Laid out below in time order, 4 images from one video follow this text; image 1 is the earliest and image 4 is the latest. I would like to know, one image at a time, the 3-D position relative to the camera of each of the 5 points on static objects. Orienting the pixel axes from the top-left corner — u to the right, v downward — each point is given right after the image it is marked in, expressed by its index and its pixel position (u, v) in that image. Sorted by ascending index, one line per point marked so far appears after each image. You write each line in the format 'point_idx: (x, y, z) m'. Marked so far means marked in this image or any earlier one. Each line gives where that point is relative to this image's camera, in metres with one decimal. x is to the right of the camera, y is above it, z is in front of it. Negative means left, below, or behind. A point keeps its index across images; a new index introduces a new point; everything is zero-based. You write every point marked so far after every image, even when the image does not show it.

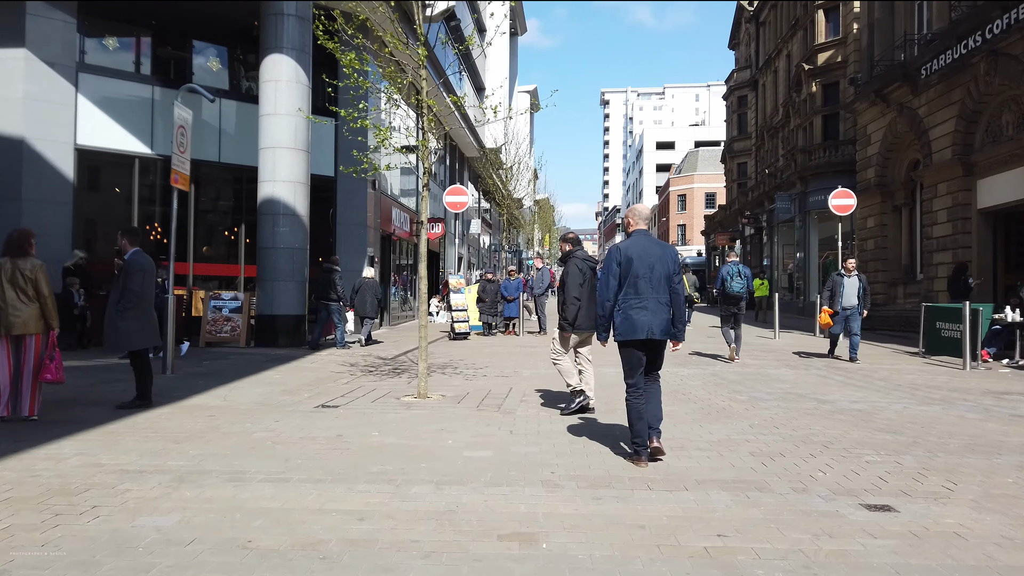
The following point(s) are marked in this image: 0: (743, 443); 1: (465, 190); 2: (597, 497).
0: (+1.8, -1.2, +6.0) m
1: (-1.1, +2.3, +17.4) m
2: (+0.5, -1.2, +4.4) m
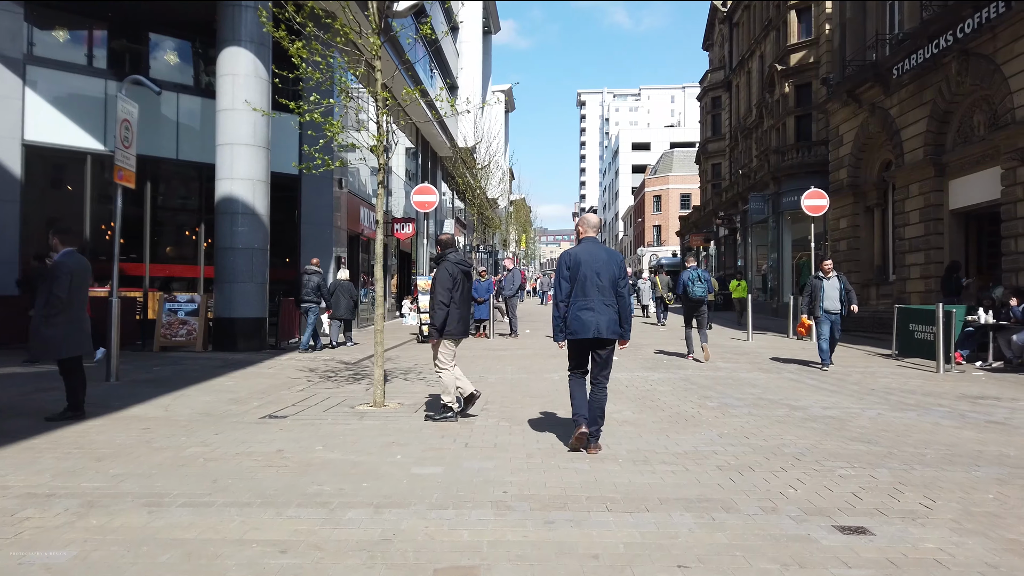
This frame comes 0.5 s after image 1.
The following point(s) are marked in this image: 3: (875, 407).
0: (+1.5, -1.2, +5.6) m
1: (-1.8, +2.2, +17.0) m
2: (+0.2, -1.2, +4.1) m
3: (+3.9, -1.3, +8.2) m
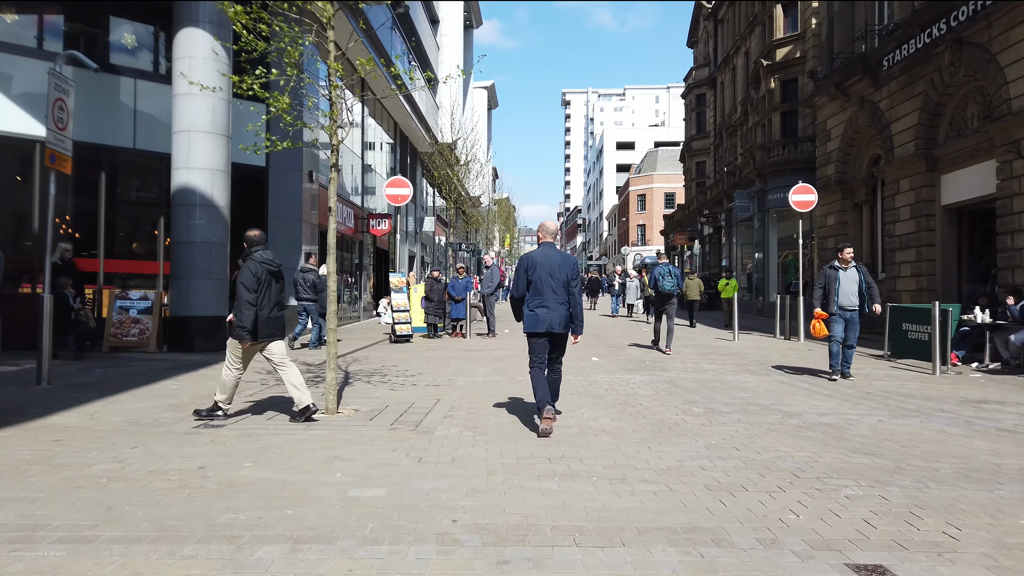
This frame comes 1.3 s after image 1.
0: (+1.2, -1.2, +4.9) m
1: (-2.2, +2.3, +16.3) m
2: (0.0, -1.2, +3.3) m
3: (+3.6, -1.2, +7.6) m
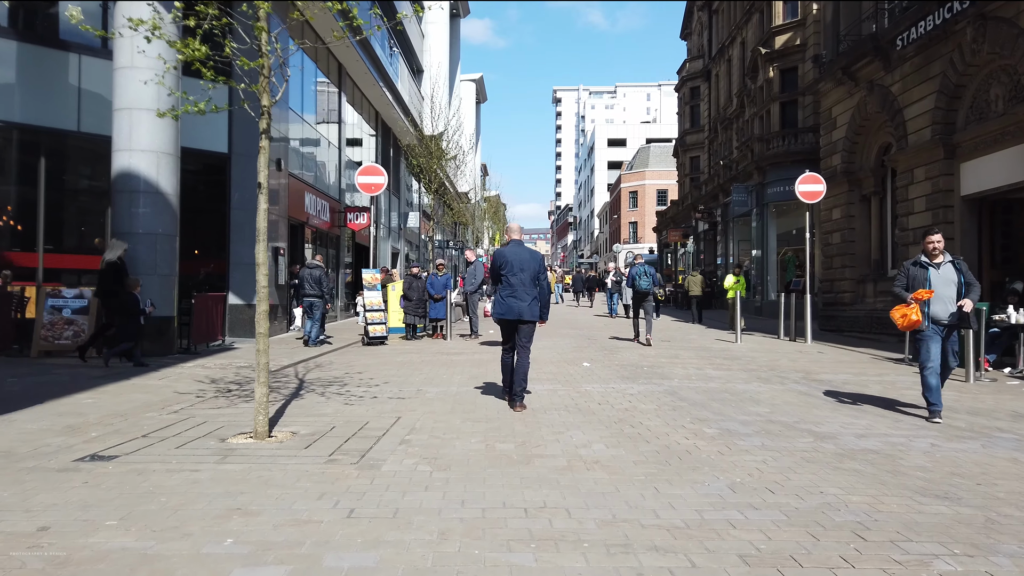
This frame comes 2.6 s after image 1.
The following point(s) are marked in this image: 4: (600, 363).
0: (+1.0, -1.2, +3.6) m
1: (-2.6, +2.3, +14.9) m
2: (-0.2, -1.2, +2.0) m
3: (+3.4, -1.2, +6.3) m
4: (+1.3, -1.1, +11.0) m
